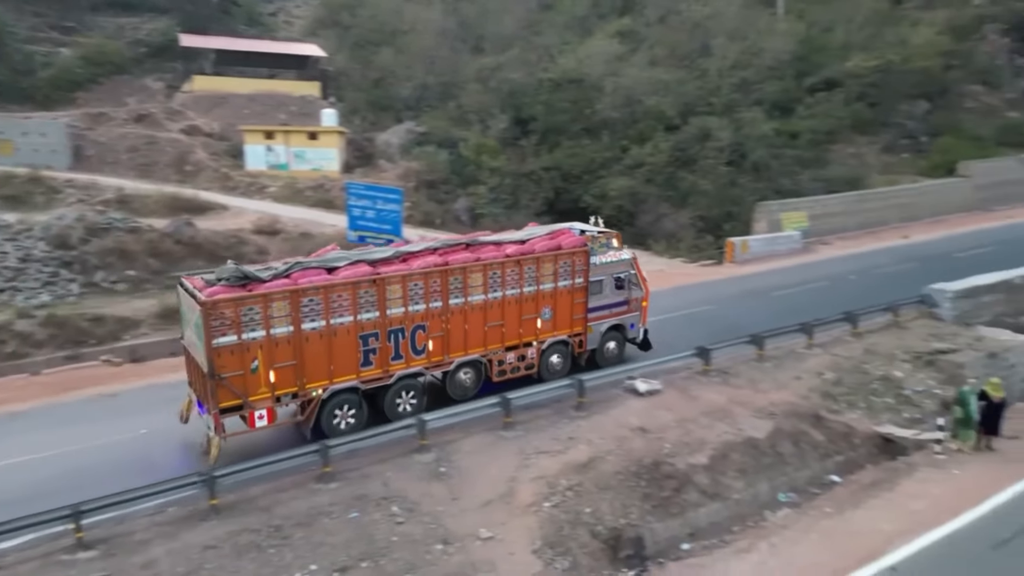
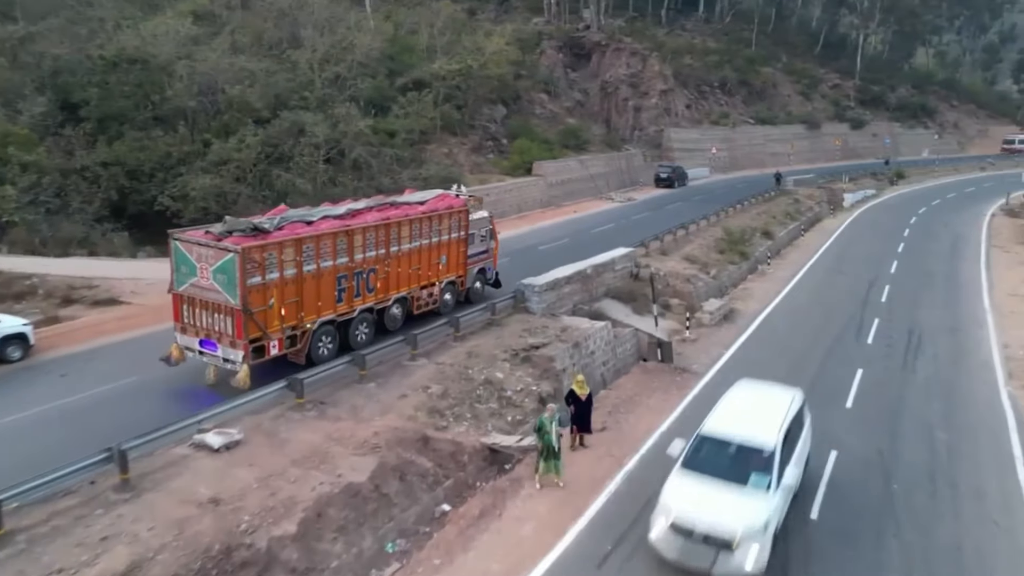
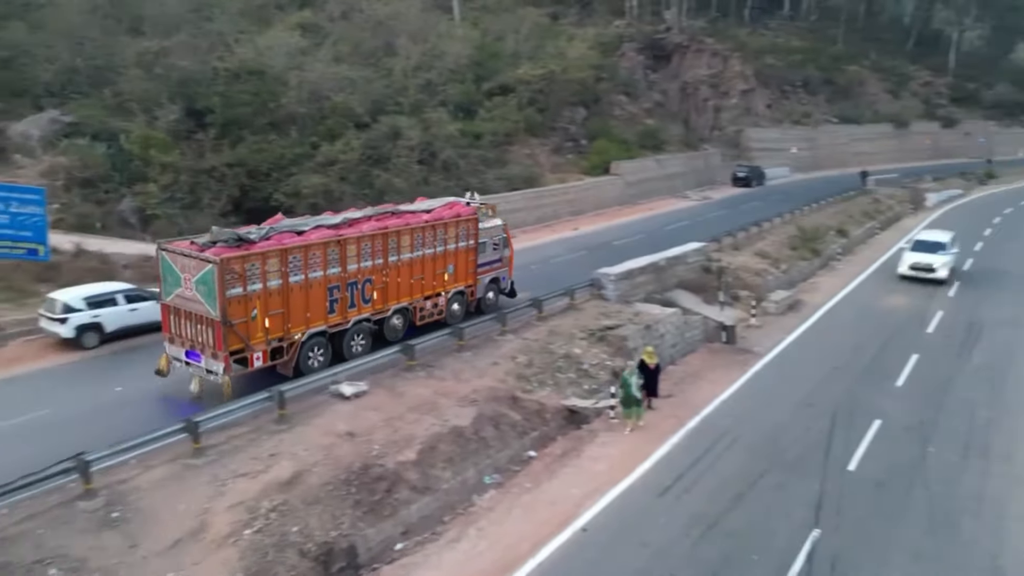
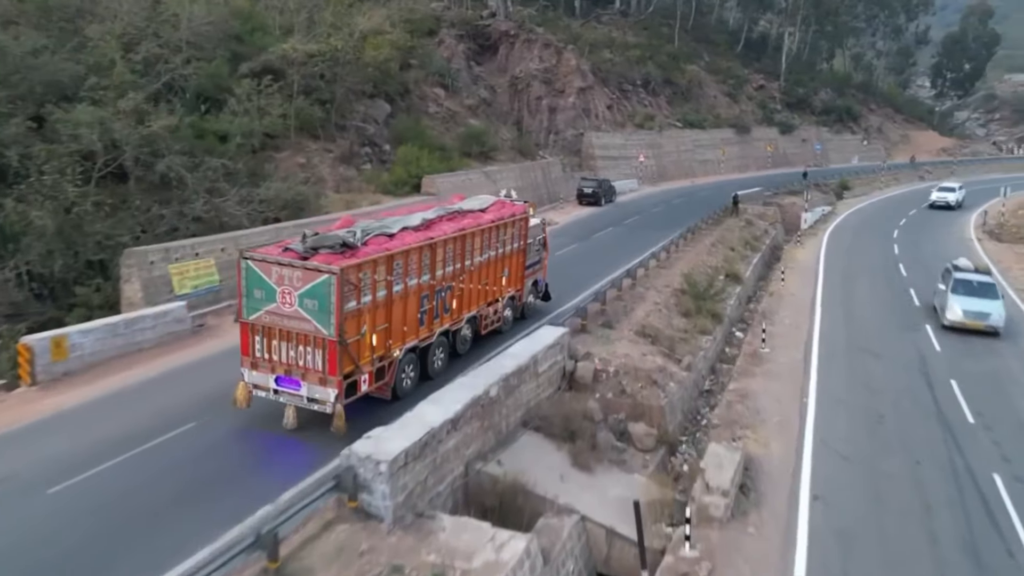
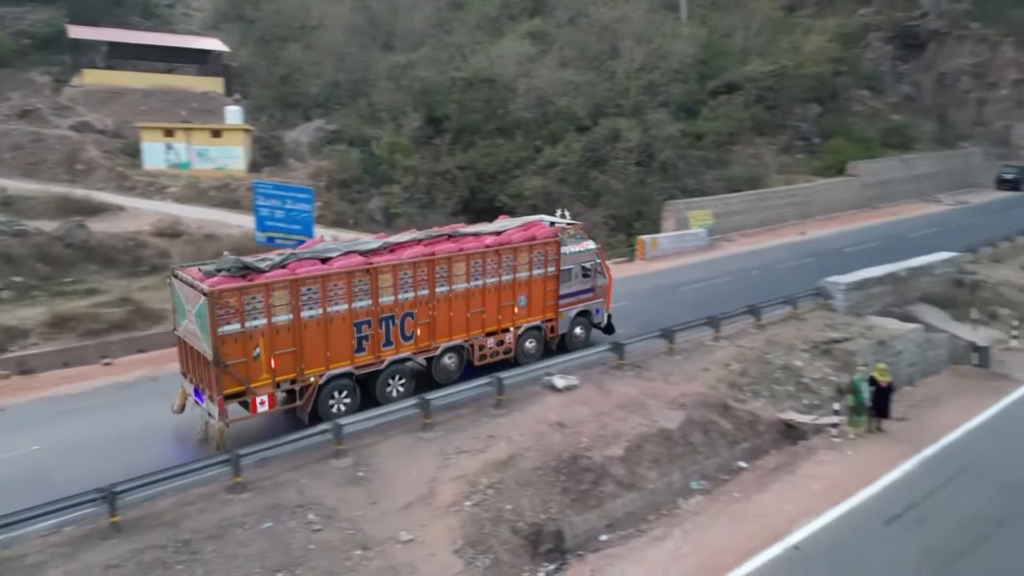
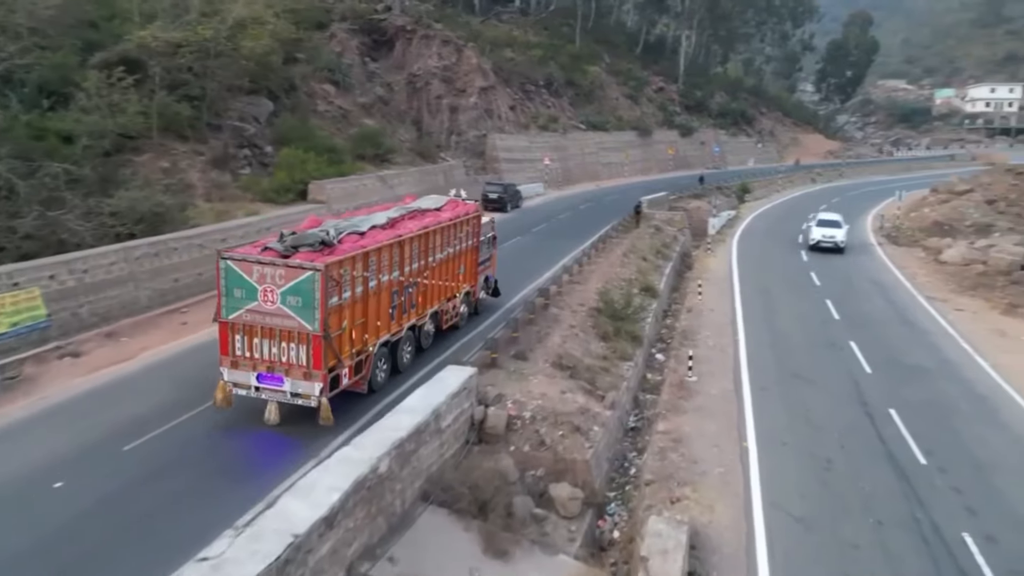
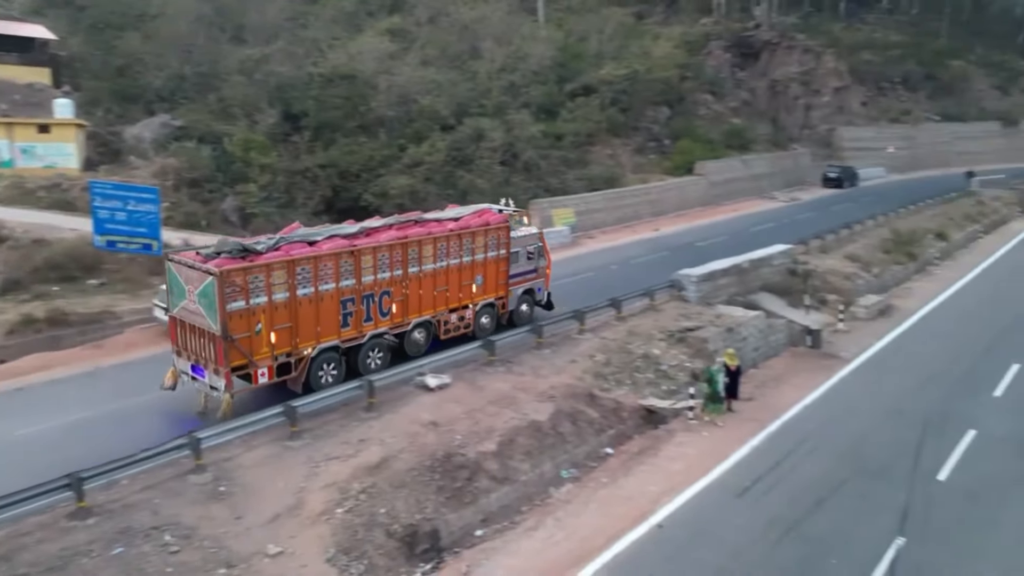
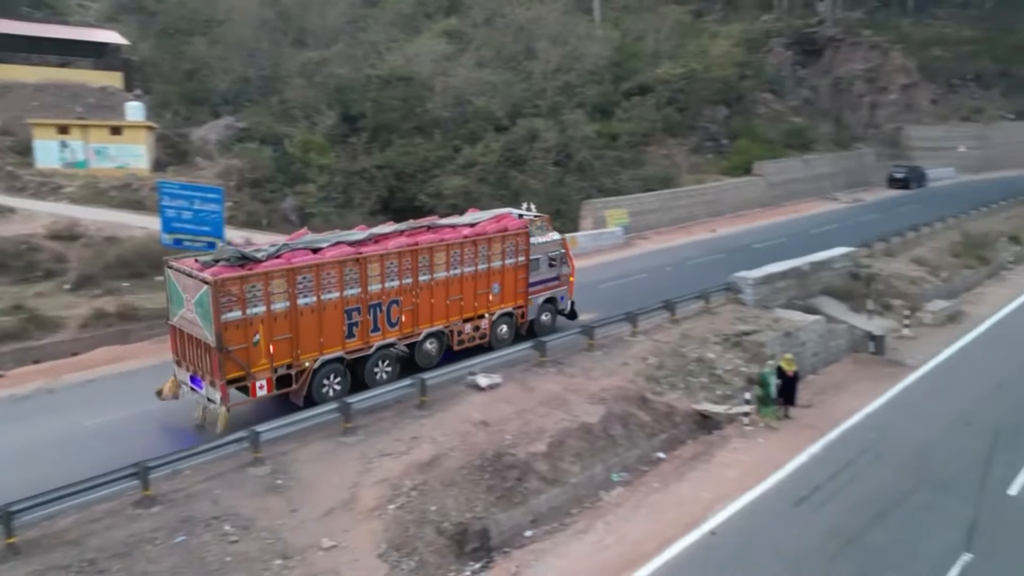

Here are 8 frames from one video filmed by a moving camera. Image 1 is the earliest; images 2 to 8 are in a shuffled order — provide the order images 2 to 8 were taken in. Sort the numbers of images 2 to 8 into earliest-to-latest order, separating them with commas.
5, 8, 7, 3, 2, 4, 6
